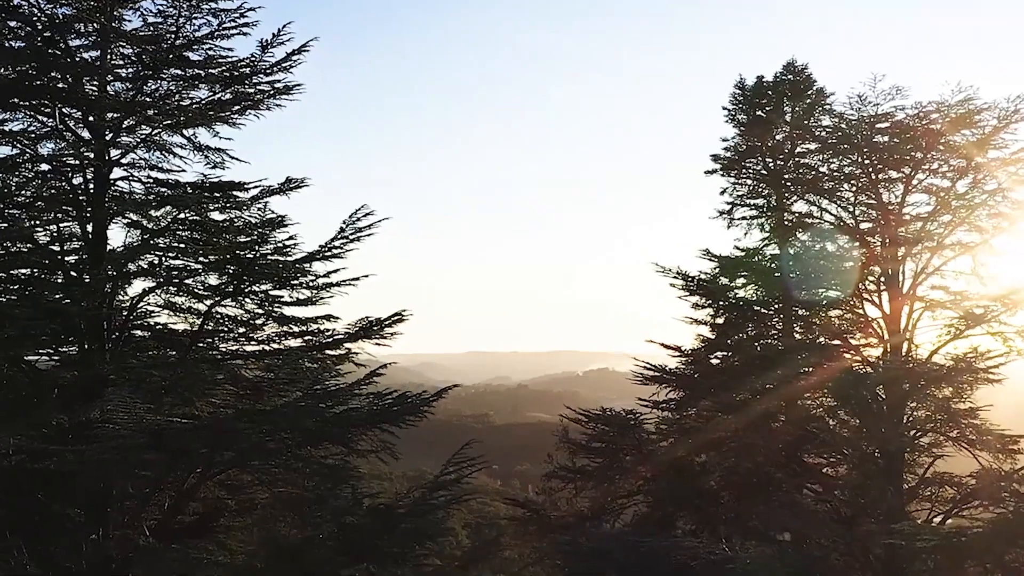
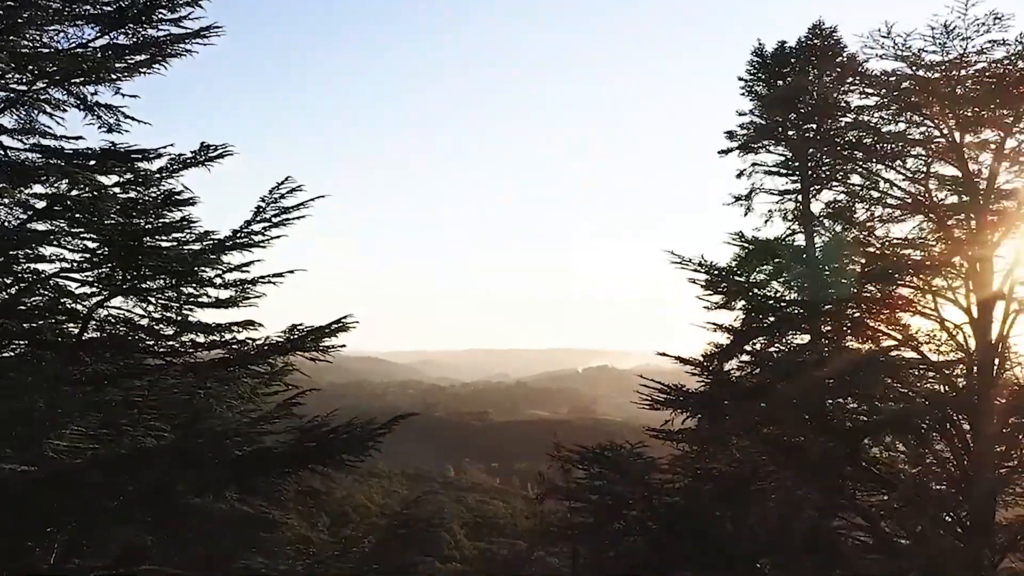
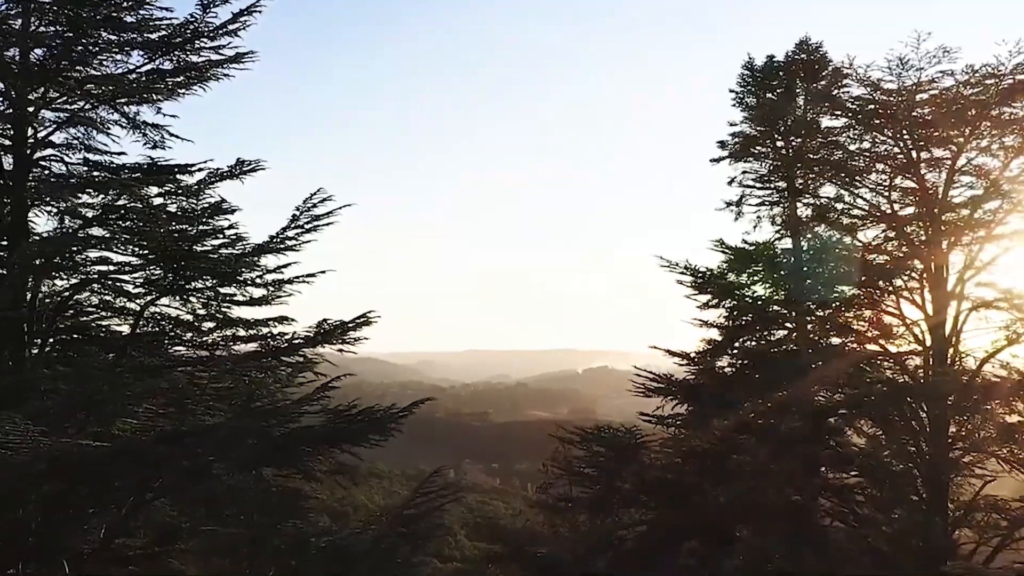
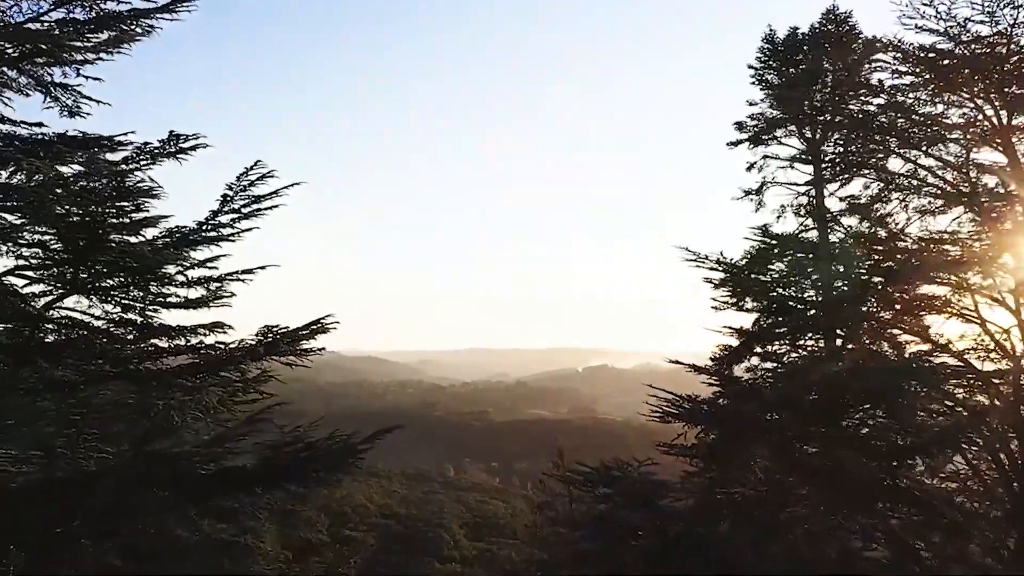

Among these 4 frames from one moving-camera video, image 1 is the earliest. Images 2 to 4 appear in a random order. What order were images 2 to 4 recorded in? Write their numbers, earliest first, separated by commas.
3, 2, 4
